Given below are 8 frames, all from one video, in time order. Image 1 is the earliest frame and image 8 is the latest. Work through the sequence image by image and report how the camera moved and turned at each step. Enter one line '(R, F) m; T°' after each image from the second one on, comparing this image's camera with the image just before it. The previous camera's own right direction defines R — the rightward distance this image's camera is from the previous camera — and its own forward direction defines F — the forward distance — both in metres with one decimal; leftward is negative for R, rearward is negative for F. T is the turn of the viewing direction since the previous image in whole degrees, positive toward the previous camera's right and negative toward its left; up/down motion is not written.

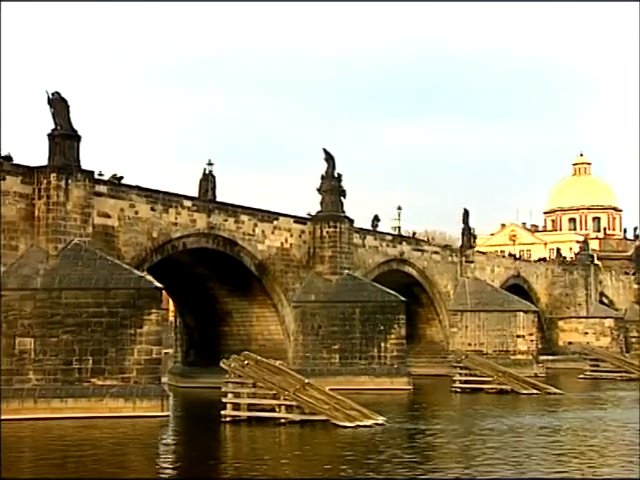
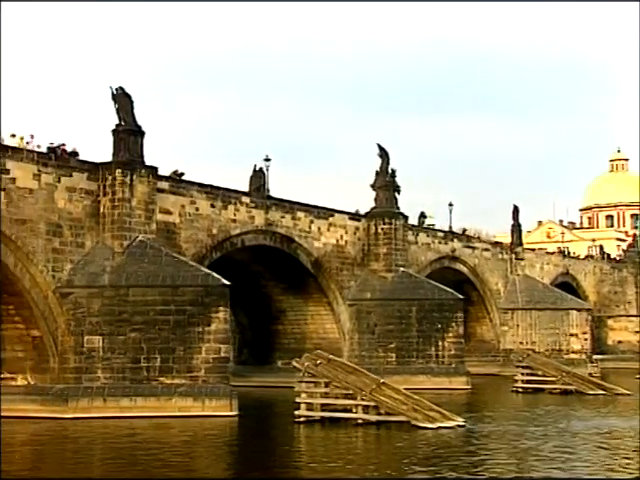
(-1.2, +0.4) m; -2°
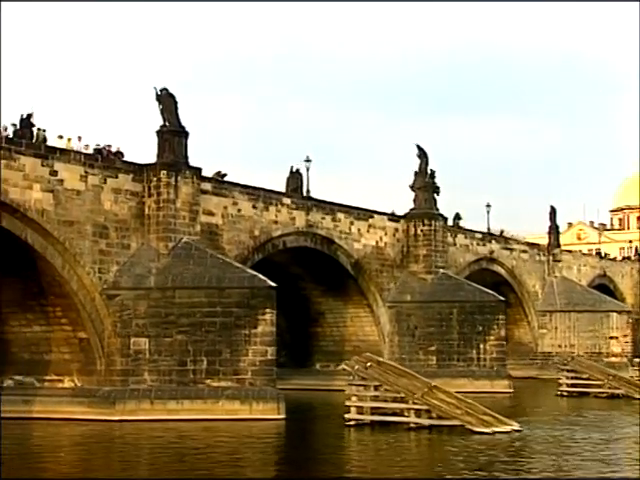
(-0.7, +0.2) m; -2°
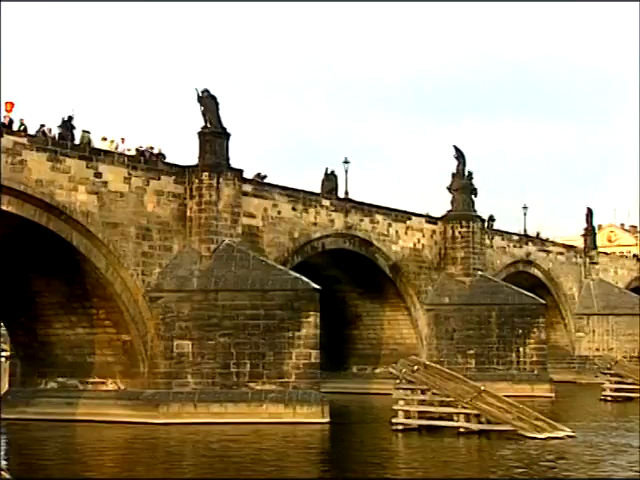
(-0.6, +0.2) m; -2°
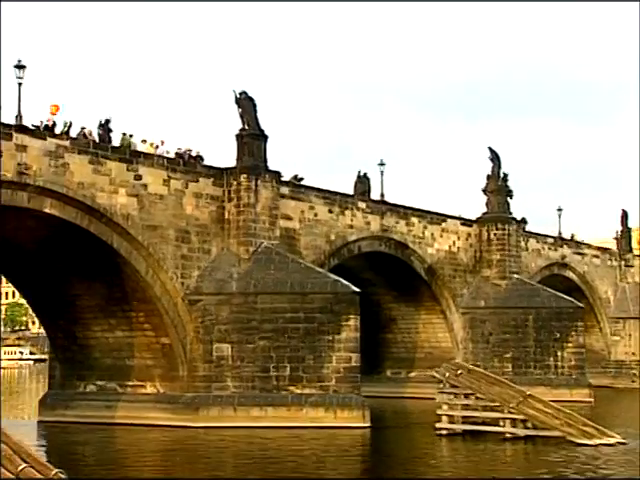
(-0.5, +0.2) m; -2°
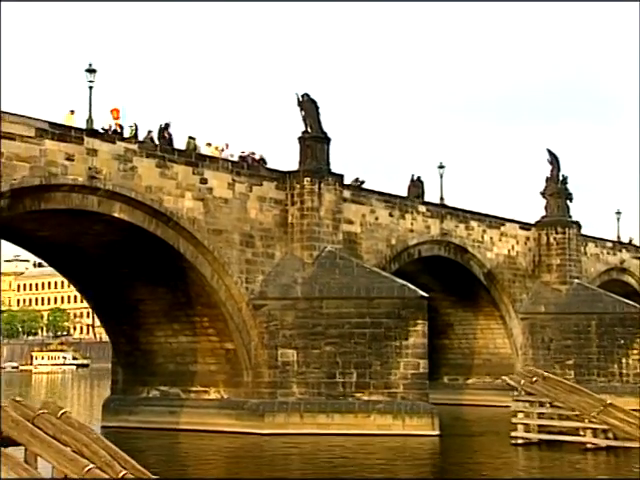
(-0.8, +0.3) m; -2°
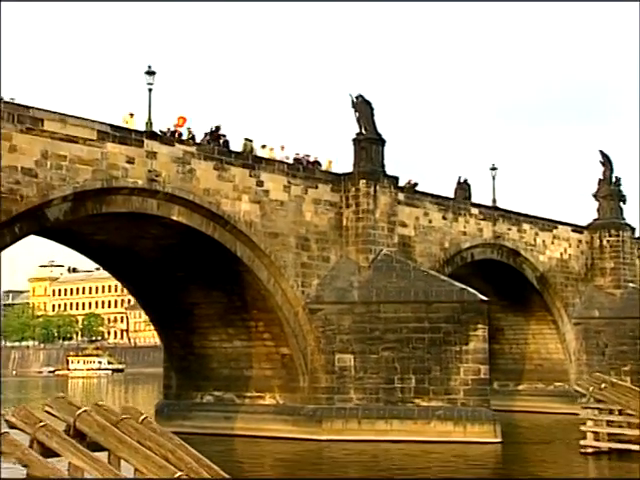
(-0.7, +0.3) m; -2°
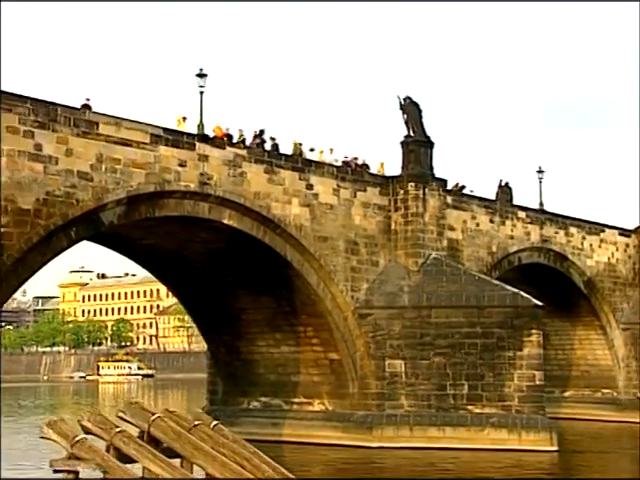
(-0.6, +0.2) m; -2°
